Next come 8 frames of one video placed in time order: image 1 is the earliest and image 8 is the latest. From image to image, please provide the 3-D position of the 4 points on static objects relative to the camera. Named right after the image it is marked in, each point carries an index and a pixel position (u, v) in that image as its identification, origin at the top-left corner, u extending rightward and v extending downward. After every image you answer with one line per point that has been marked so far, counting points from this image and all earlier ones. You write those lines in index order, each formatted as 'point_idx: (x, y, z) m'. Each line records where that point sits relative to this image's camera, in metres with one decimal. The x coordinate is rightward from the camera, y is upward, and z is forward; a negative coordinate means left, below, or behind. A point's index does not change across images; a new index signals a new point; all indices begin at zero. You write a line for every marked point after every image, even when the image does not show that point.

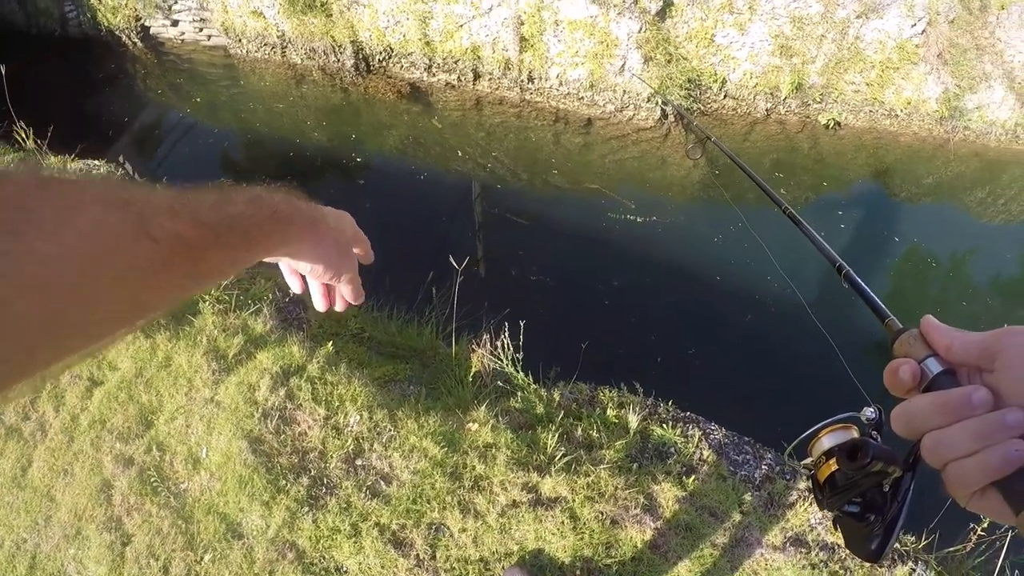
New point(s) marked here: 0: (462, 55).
0: (-0.4, +1.8, +5.2) m
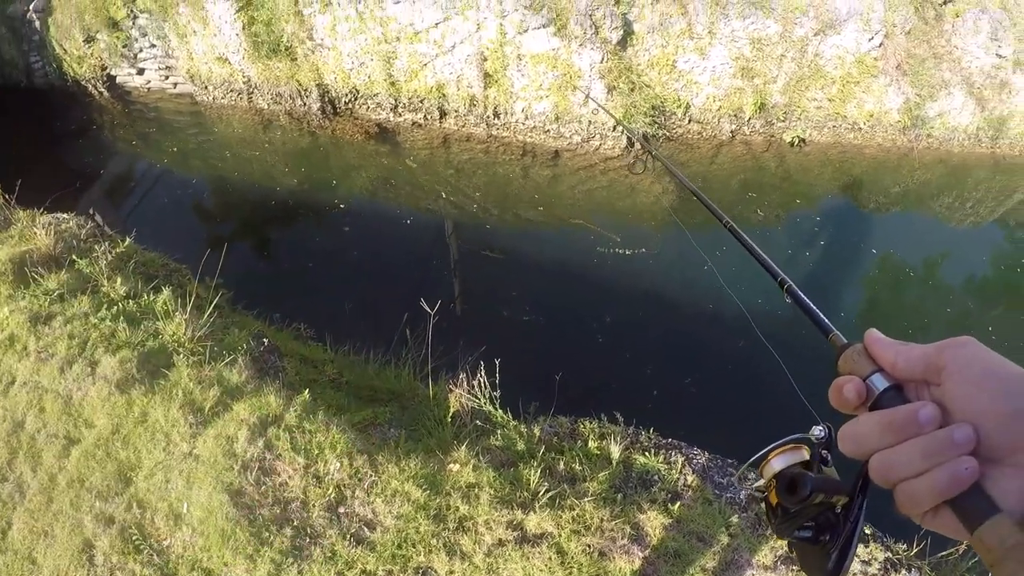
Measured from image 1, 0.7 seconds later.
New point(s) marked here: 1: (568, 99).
0: (-0.7, +1.5, +5.2) m
1: (+0.4, +1.5, +5.2) m
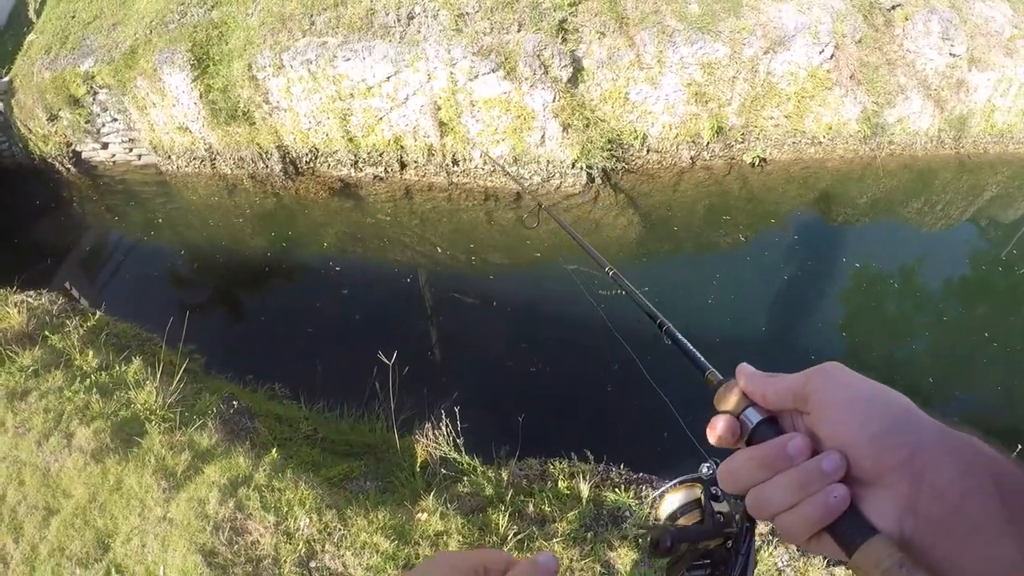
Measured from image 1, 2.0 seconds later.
0: (-1.0, +1.2, +5.3) m
1: (+0.1, +1.2, +5.3) m
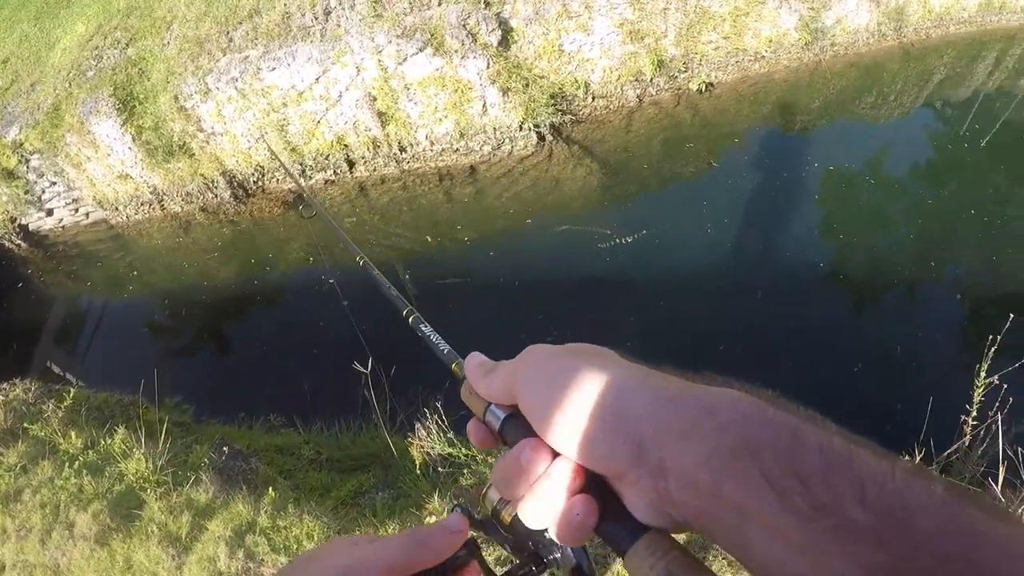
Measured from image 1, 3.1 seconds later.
0: (-1.4, +1.1, +5.2) m
1: (-0.4, +1.4, +5.2) m
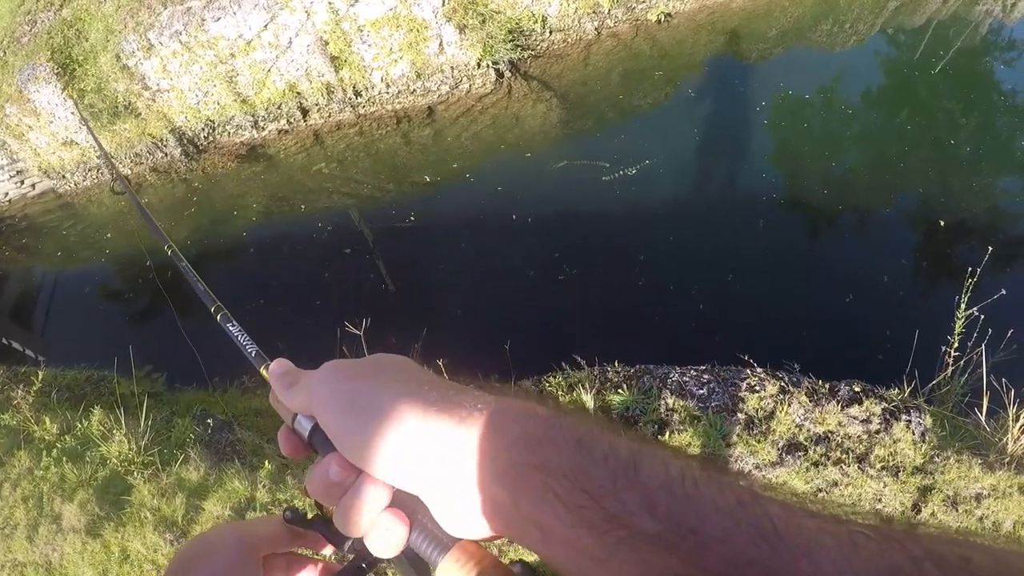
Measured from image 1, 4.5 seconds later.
0: (-1.8, +1.5, +5.0) m
1: (-0.7, +1.8, +5.0) m
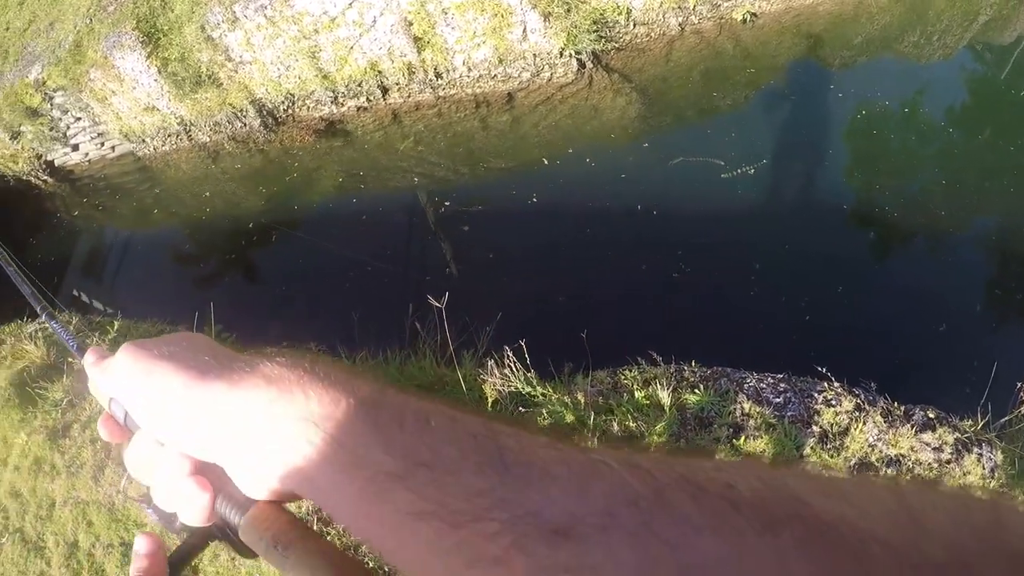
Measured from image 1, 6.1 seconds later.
0: (-1.2, +1.7, +5.0) m
1: (-0.1, +1.9, +5.0) m
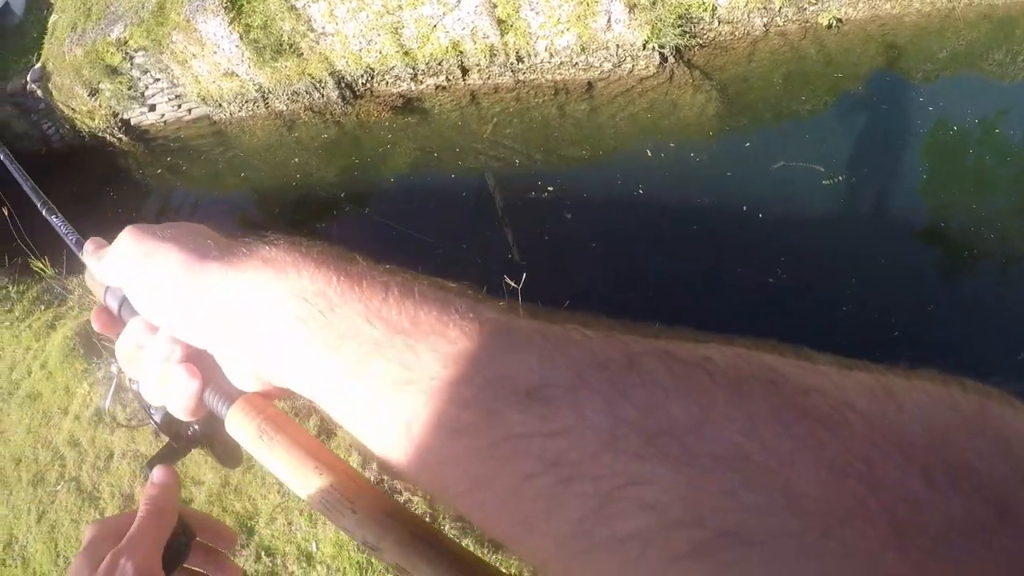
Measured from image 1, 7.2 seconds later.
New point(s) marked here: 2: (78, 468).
0: (-0.5, +1.8, +5.0) m
1: (+0.6, +2.0, +4.9) m
2: (-2.2, -0.9, +3.2) m
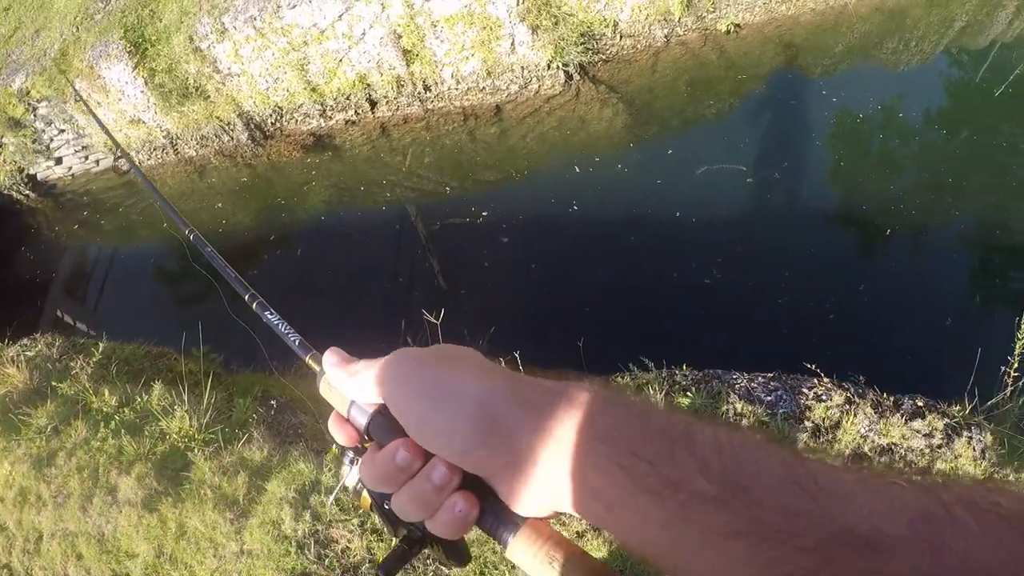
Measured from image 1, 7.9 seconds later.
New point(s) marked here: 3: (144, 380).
0: (-1.3, +1.6, +5.0) m
1: (-0.2, +1.8, +5.0) m
2: (-2.6, -1.3, +3.3) m
3: (-2.0, -0.5, +3.5) m
